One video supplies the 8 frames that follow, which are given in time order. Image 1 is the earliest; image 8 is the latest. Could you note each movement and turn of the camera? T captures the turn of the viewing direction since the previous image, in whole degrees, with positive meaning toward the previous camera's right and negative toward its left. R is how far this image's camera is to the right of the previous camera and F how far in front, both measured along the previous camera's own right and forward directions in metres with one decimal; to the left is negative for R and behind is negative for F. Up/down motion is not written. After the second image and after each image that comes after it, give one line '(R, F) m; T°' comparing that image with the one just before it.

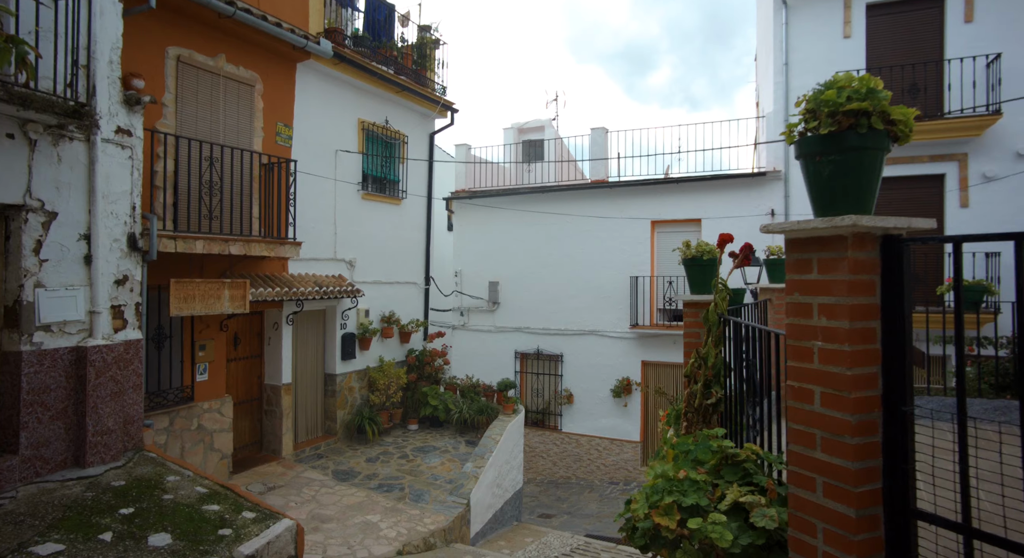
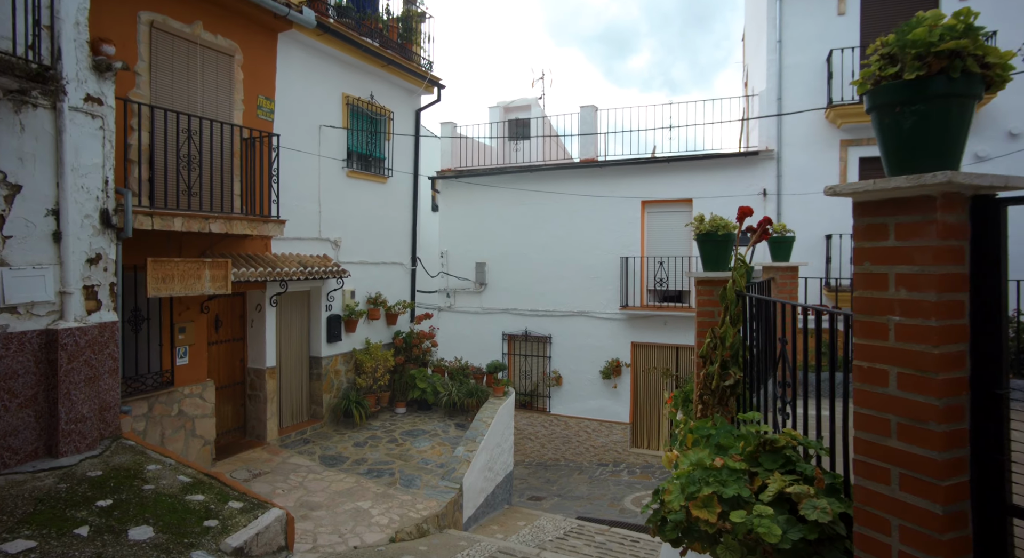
(-0.1, +0.2) m; +2°
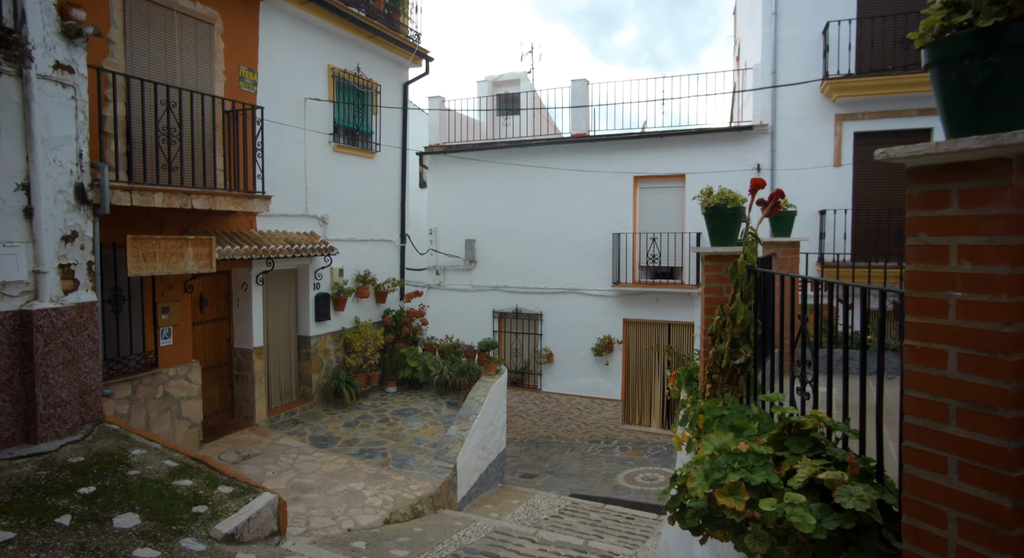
(-0.1, +0.2) m; +1°
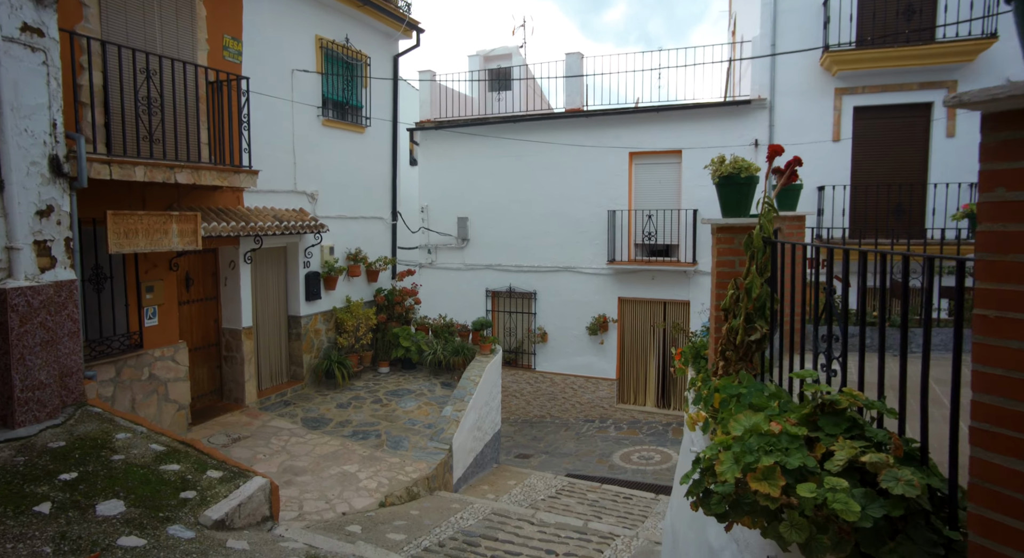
(-0.1, +0.2) m; +1°
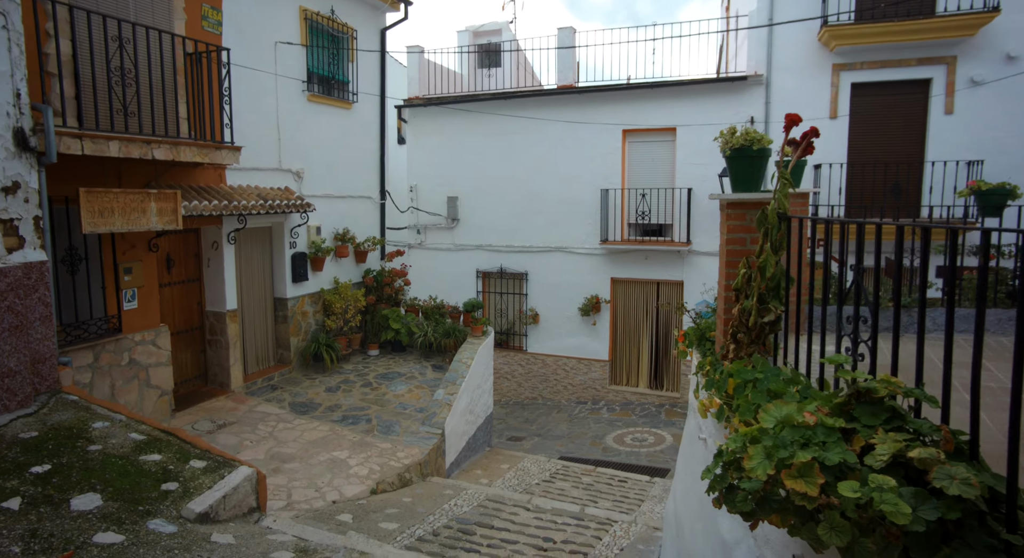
(-0.1, +0.2) m; +1°
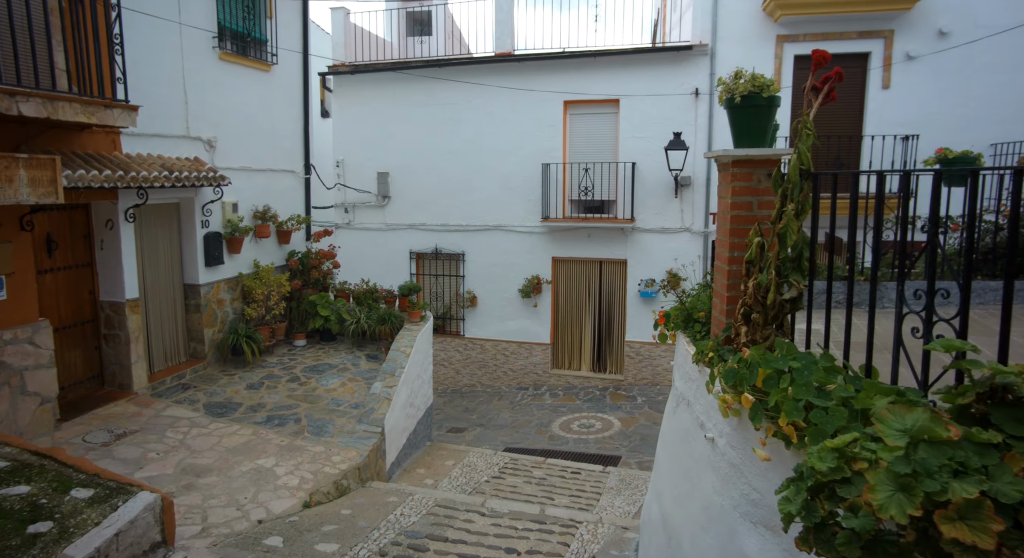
(-0.2, +0.6) m; +7°
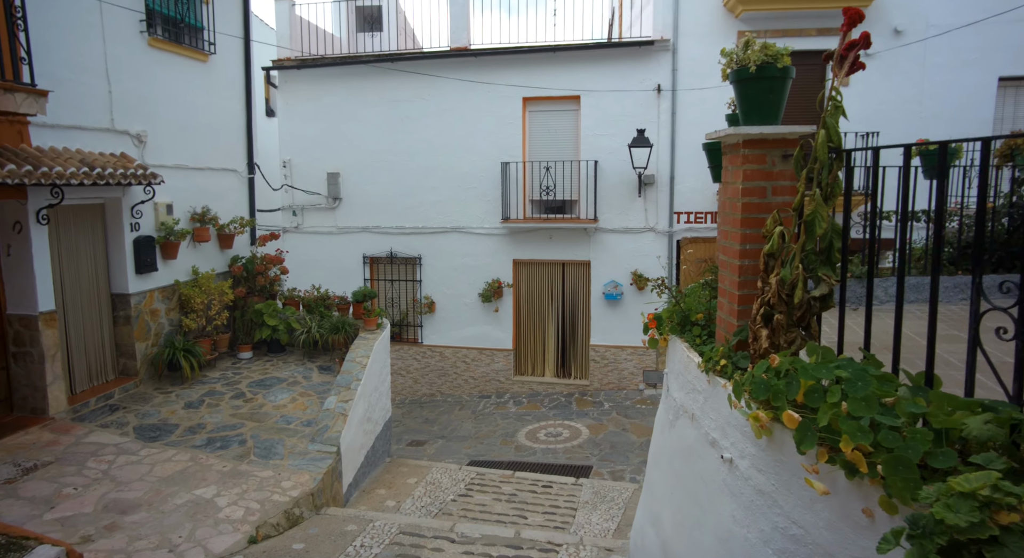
(-0.1, +0.4) m; +4°
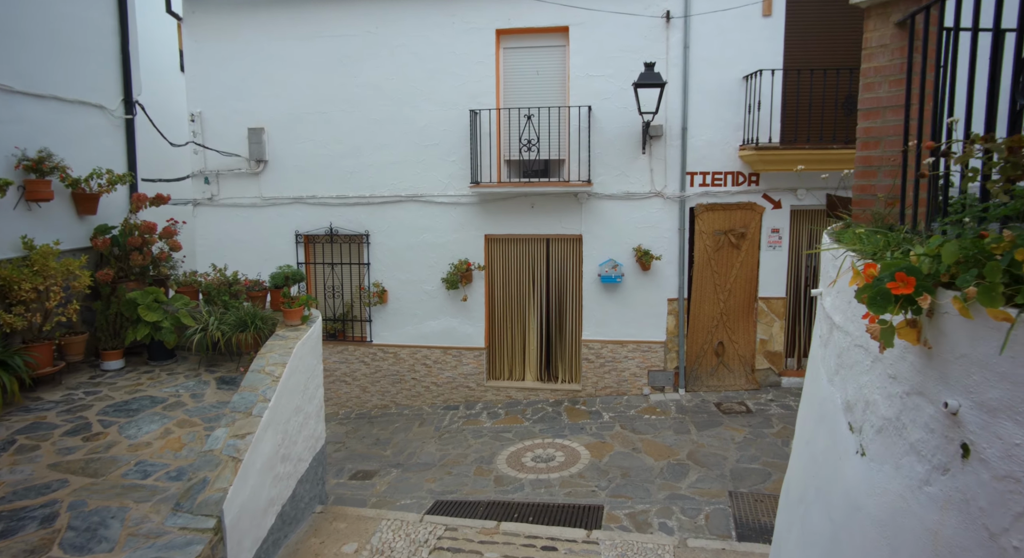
(-0.2, +2.1) m; +4°
